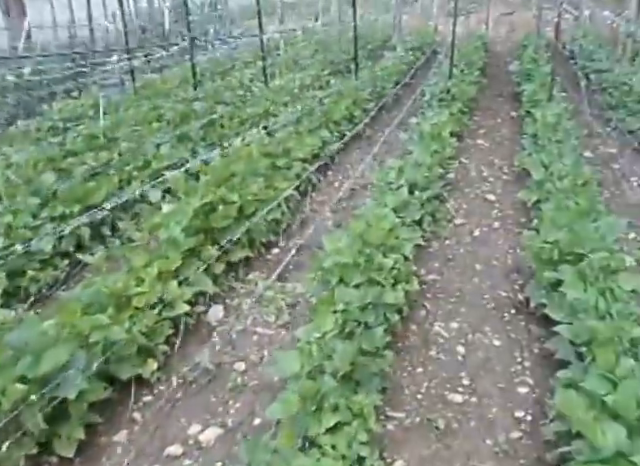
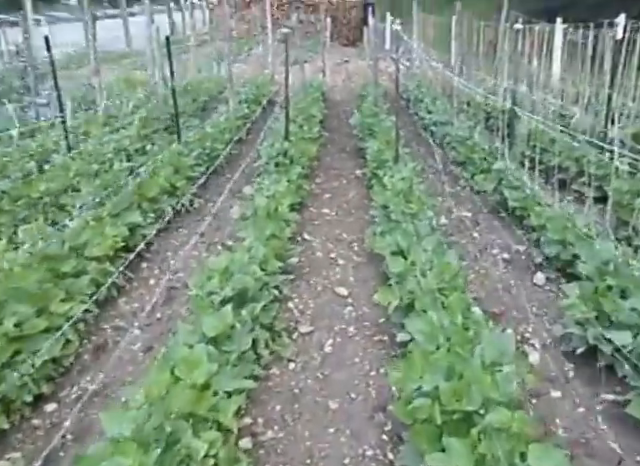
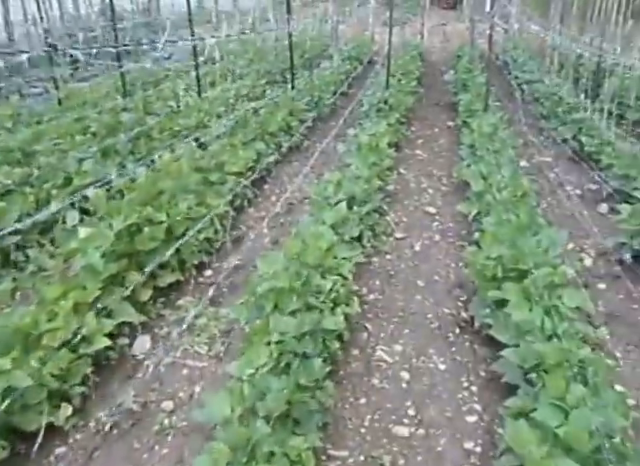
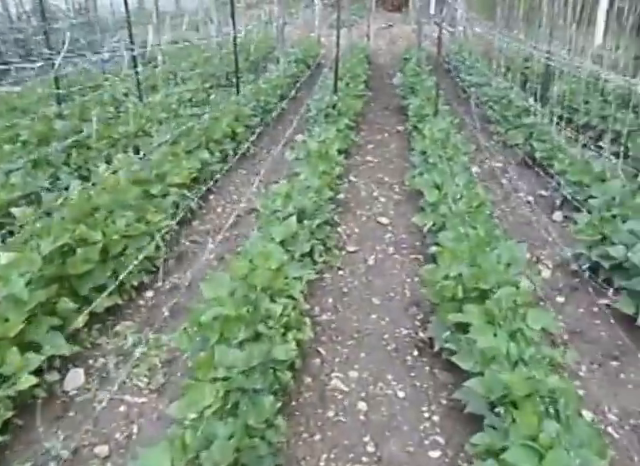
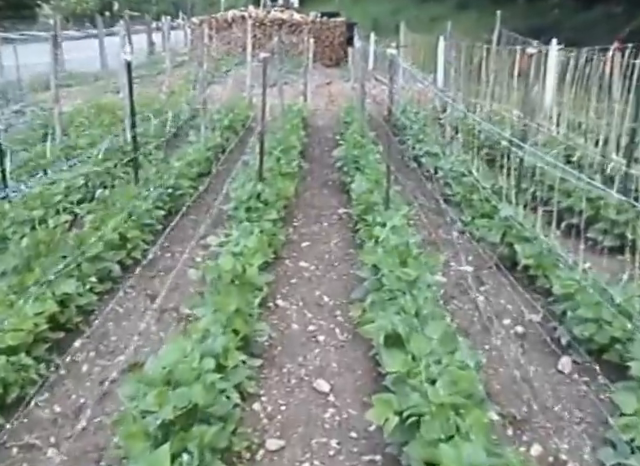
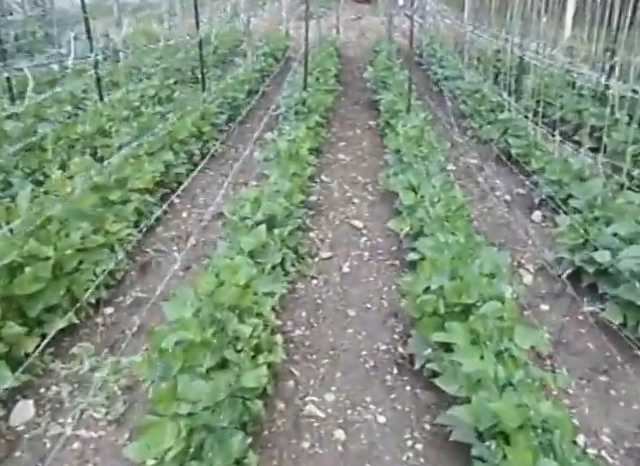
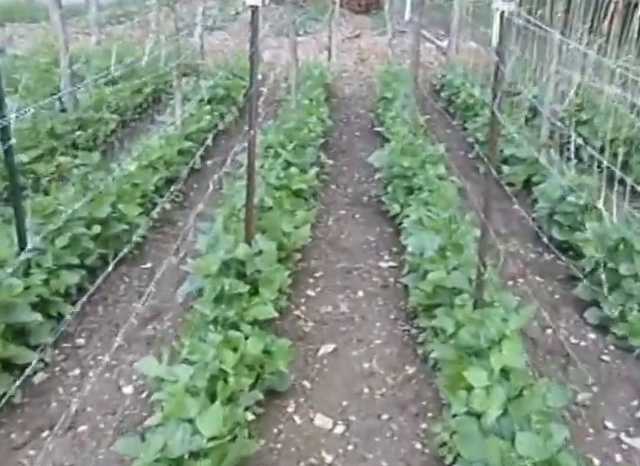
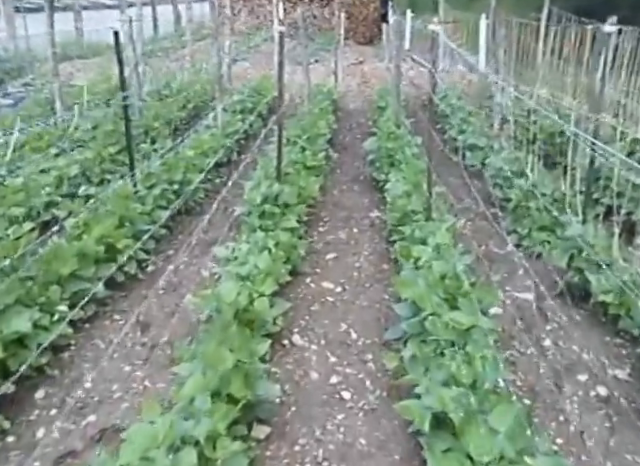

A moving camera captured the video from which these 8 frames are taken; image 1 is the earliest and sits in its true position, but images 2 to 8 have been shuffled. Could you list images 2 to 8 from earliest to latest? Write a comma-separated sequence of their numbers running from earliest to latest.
3, 4, 6, 2, 5, 8, 7
